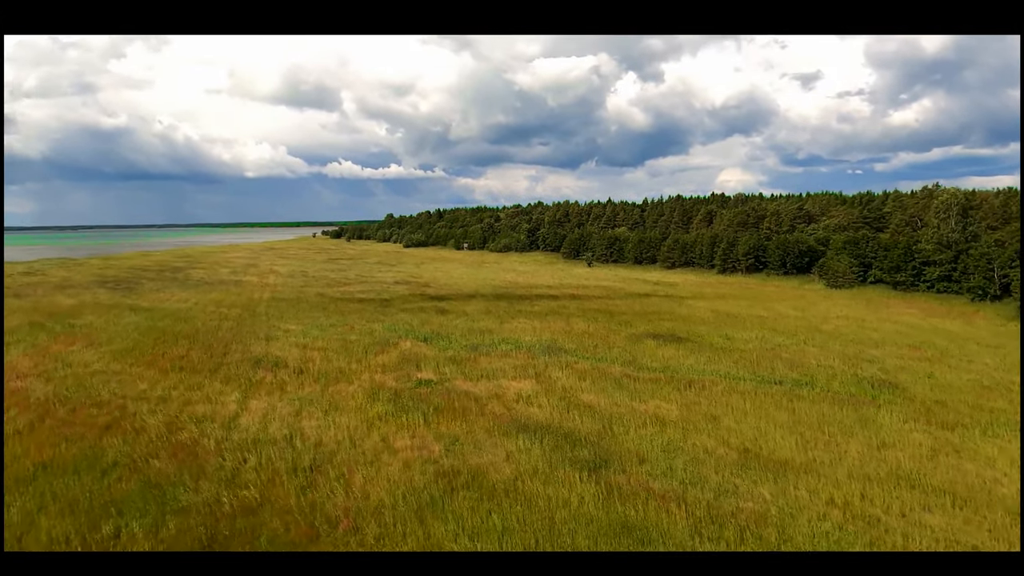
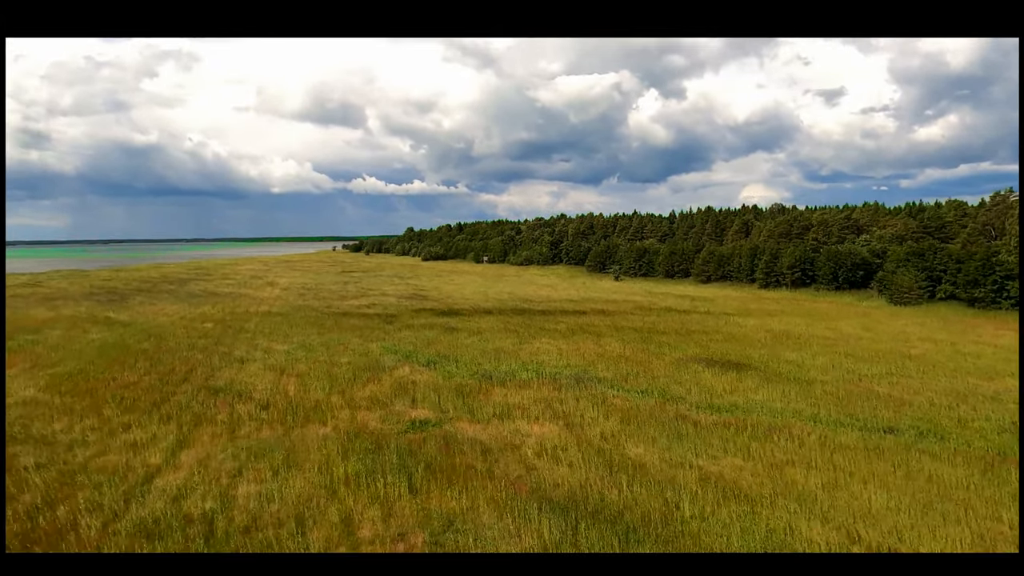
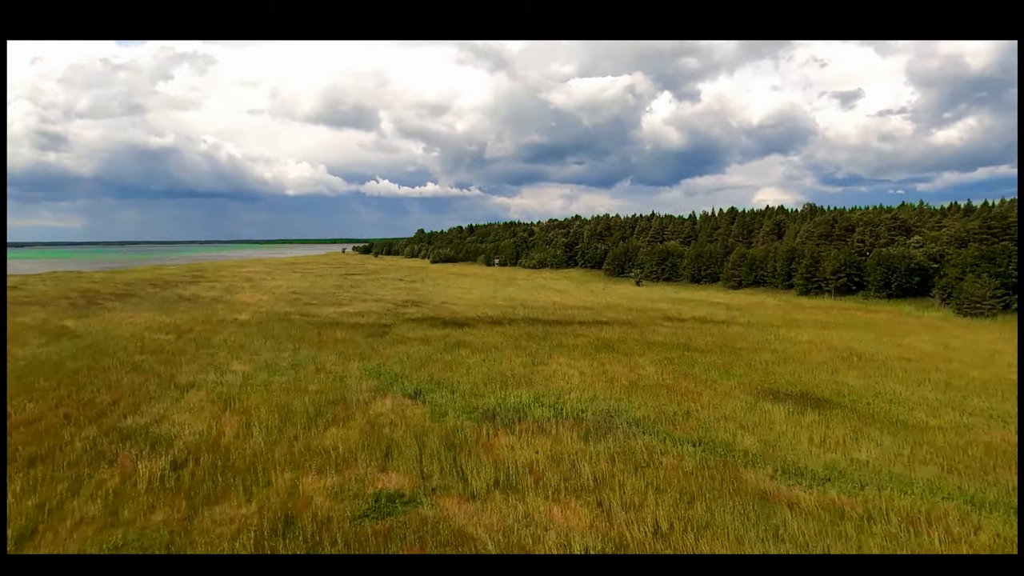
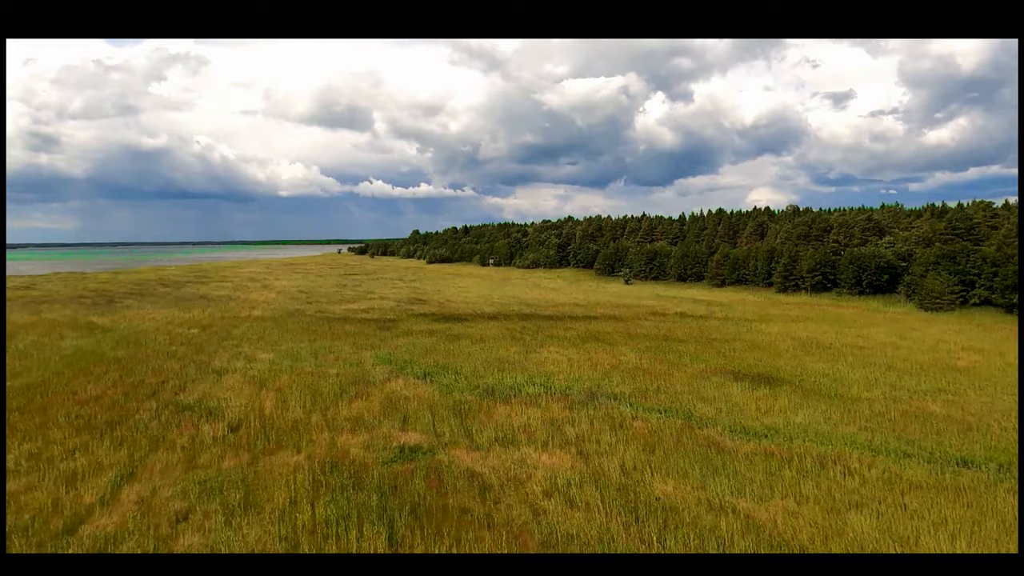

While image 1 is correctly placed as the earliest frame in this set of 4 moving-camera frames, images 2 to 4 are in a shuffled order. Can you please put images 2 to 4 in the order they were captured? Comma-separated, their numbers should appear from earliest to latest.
2, 4, 3
